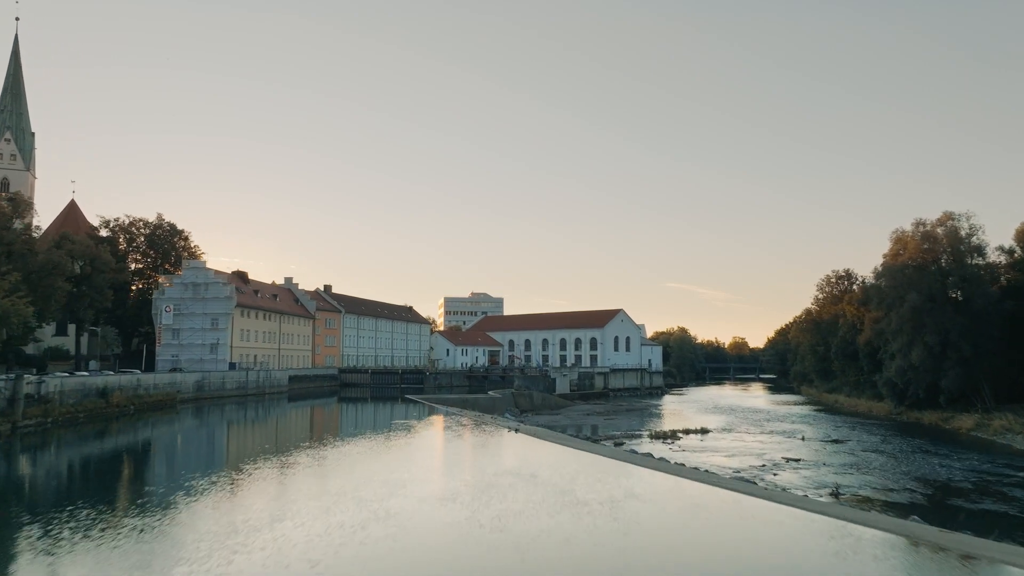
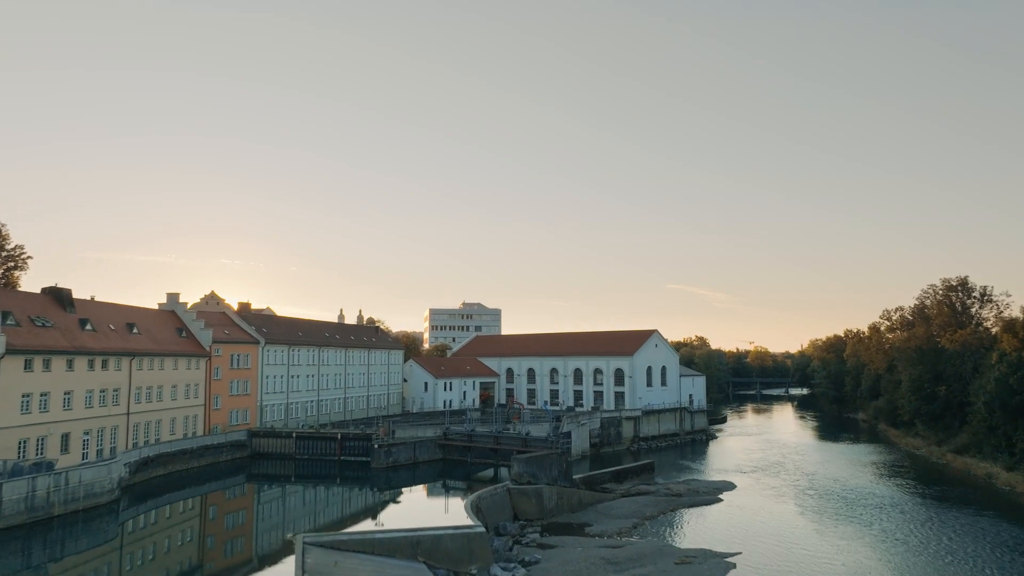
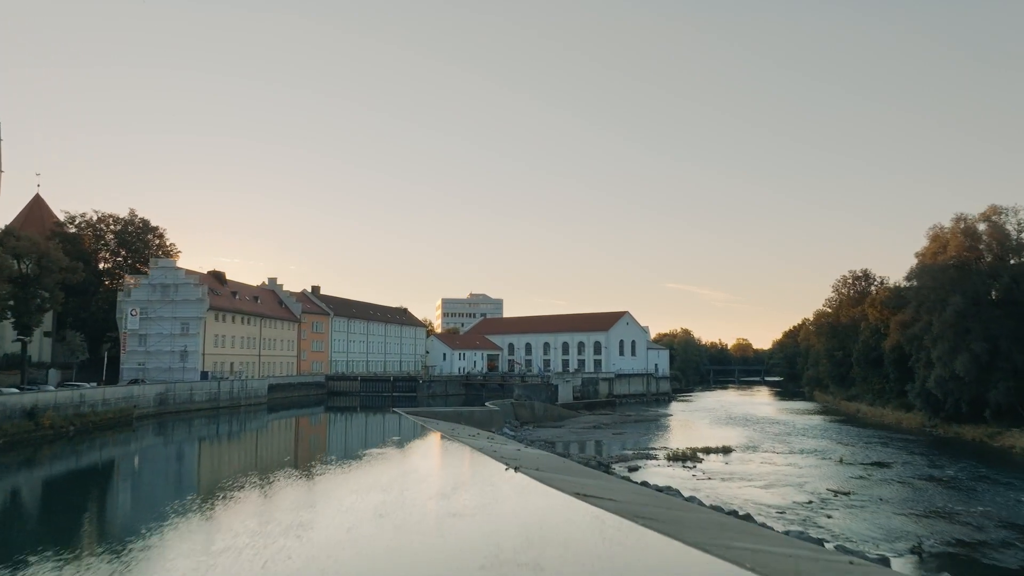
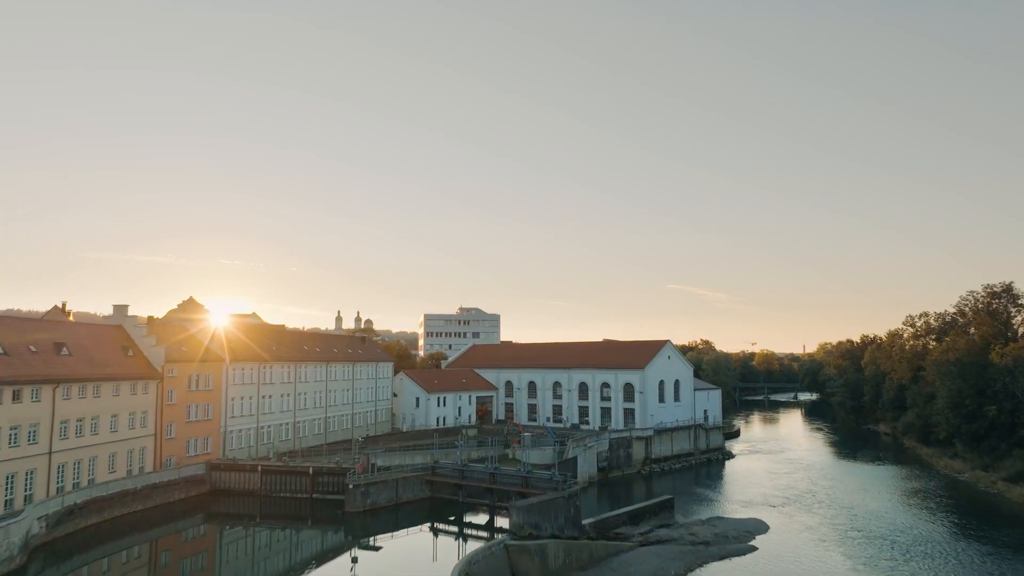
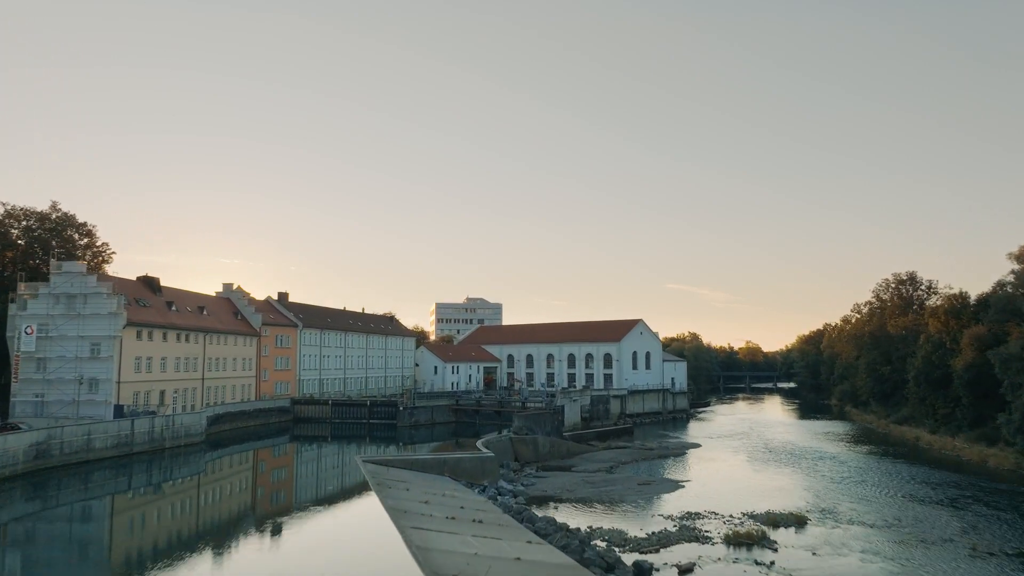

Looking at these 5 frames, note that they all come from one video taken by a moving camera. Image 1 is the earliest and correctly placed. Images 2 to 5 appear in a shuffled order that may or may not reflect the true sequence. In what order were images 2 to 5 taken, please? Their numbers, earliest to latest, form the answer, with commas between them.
3, 5, 2, 4
